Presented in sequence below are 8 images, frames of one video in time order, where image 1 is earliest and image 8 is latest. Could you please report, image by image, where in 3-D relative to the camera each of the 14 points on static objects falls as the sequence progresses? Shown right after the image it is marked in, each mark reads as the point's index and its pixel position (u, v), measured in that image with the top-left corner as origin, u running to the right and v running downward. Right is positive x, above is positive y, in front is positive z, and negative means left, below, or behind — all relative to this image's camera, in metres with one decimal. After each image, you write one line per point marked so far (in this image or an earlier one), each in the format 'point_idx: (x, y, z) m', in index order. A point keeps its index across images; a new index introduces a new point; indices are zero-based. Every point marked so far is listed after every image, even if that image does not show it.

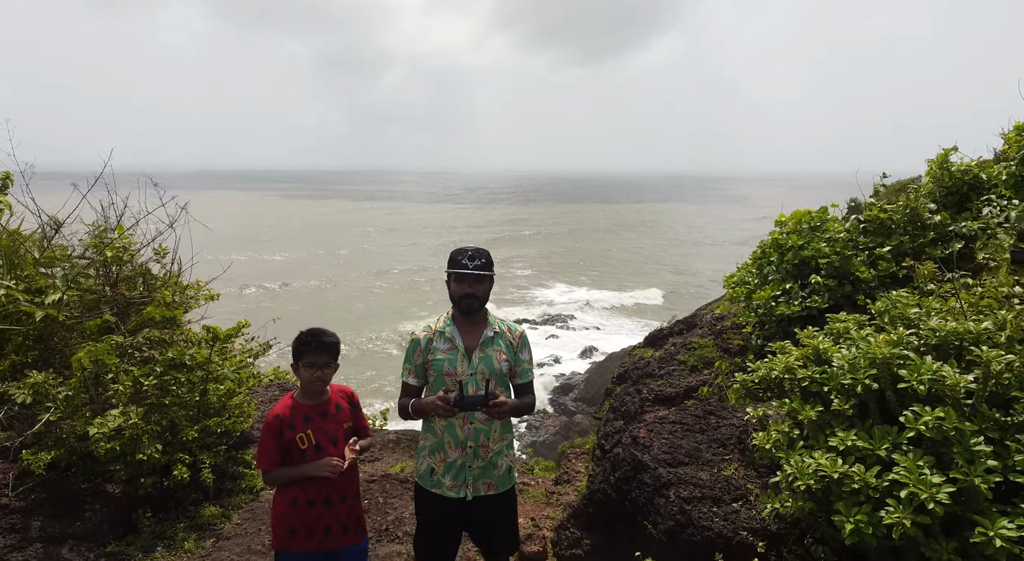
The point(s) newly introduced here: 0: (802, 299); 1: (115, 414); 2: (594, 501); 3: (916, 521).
0: (+1.5, -0.1, +3.1) m
1: (-2.0, -0.7, +3.0) m
2: (+0.4, -1.1, +3.0) m
3: (+1.3, -0.8, +2.0) m
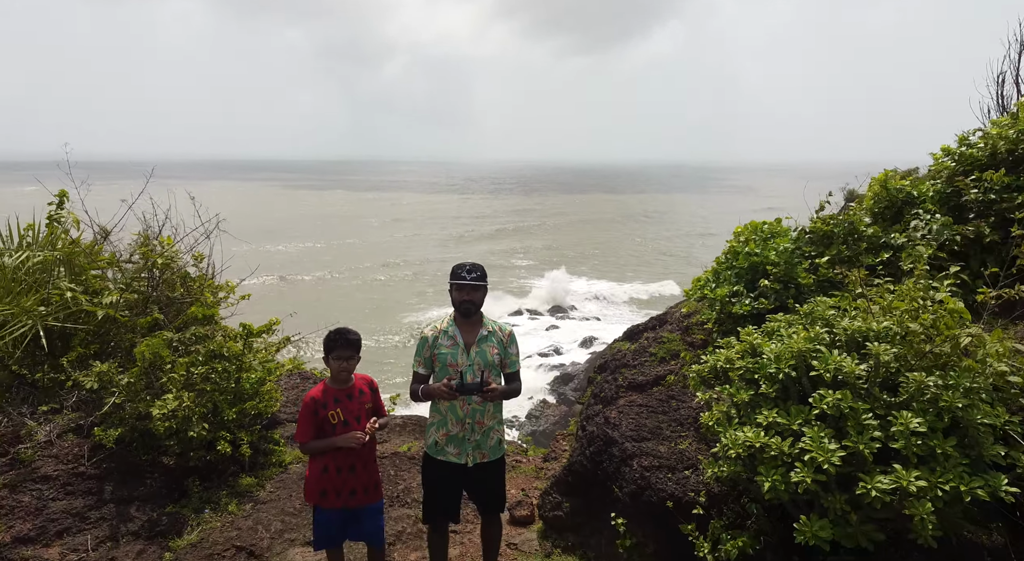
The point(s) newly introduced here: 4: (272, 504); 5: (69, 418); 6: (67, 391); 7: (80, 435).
0: (+1.5, -0.1, +3.7) m
1: (-2.0, -0.7, +3.5) m
2: (+0.4, -1.1, +3.5) m
3: (+1.3, -0.8, +2.5) m
4: (-1.4, -1.3, +3.6) m
5: (-2.6, -0.8, +3.6) m
6: (-2.7, -0.7, +3.7) m
7: (-2.5, -0.9, +3.5) m
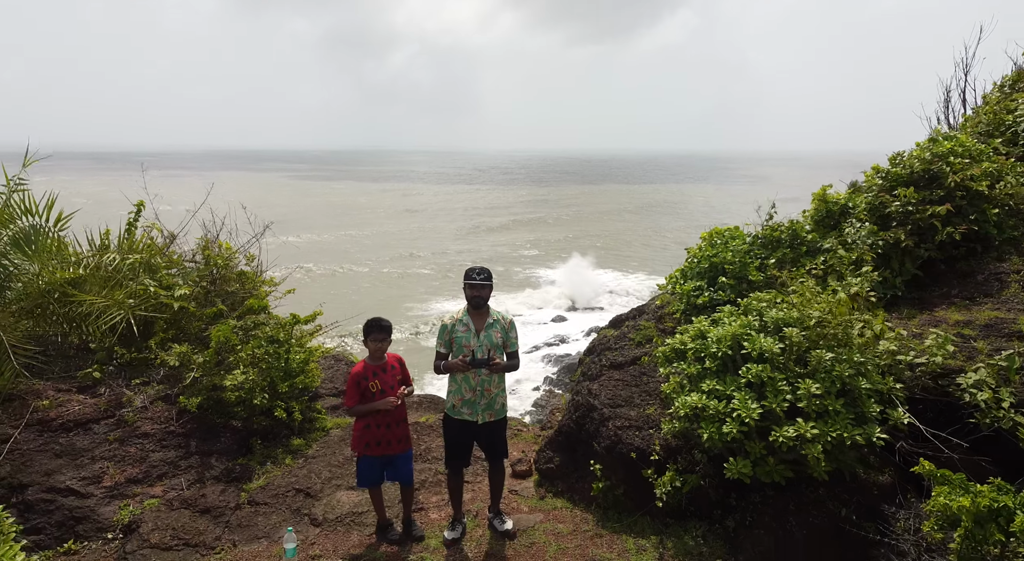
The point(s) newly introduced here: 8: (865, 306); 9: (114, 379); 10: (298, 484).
0: (+1.5, -0.1, +4.5) m
1: (-2.0, -0.7, +4.4) m
2: (+0.4, -1.1, +4.4) m
3: (+1.3, -0.8, +3.3) m
4: (-1.4, -1.3, +4.4) m
5: (-2.6, -0.8, +4.4) m
6: (-2.7, -0.7, +4.6) m
7: (-2.5, -0.9, +4.4) m
8: (+2.3, -0.2, +3.9) m
9: (-2.9, -0.7, +4.4) m
10: (-1.4, -1.4, +4.1) m
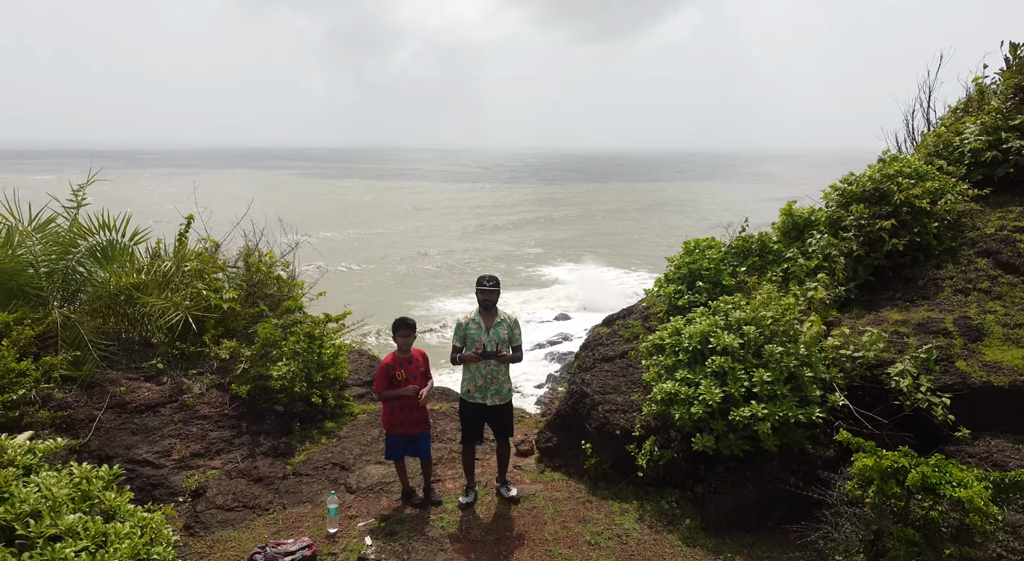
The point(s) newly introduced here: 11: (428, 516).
0: (+1.5, -0.1, +5.2) m
1: (-2.0, -0.7, +5.1) m
2: (+0.4, -1.1, +5.1) m
3: (+1.3, -0.9, +4.0) m
4: (-1.4, -1.3, +5.1) m
5: (-2.6, -0.8, +5.2) m
6: (-2.7, -0.7, +5.3) m
7: (-2.4, -0.9, +5.1) m
8: (+2.3, -0.2, +4.6) m
9: (-2.9, -0.8, +5.1) m
10: (-1.4, -1.4, +4.8) m
11: (-0.6, -1.6, +4.3) m
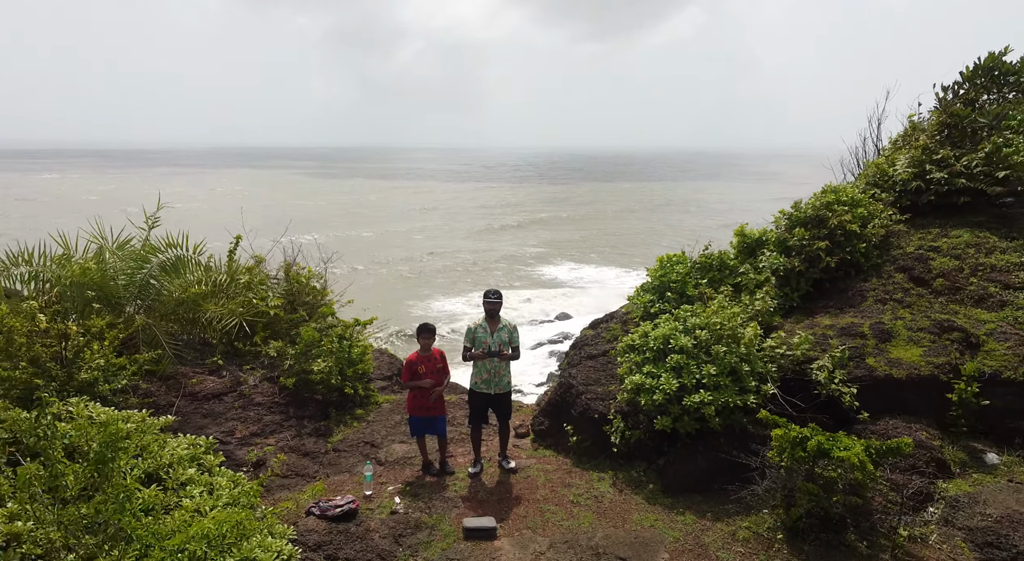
0: (+1.5, -0.3, +6.2) m
1: (-2.0, -0.8, +6.2) m
2: (+0.4, -1.3, +6.1) m
3: (+1.3, -1.0, +5.1) m
4: (-1.4, -1.4, +6.2) m
5: (-2.6, -0.9, +6.2) m
6: (-2.7, -0.8, +6.3) m
7: (-2.4, -1.0, +6.1) m
8: (+2.3, -0.3, +5.6) m
9: (-2.9, -0.9, +6.2) m
10: (-1.4, -1.5, +5.9) m
11: (-0.6, -1.8, +5.3) m
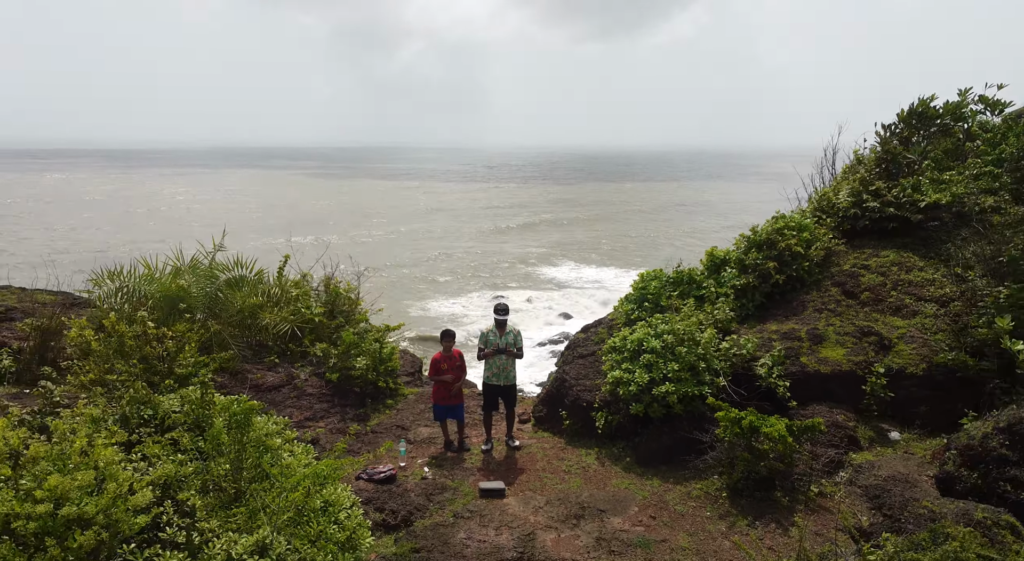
0: (+1.6, -0.4, +7.5) m
1: (-1.9, -1.0, +7.5) m
2: (+0.5, -1.4, +7.4) m
3: (+1.3, -1.1, +6.3) m
4: (-1.3, -1.6, +7.5) m
5: (-2.5, -1.1, +7.5) m
6: (-2.6, -1.0, +7.7) m
7: (-2.4, -1.2, +7.4) m
8: (+2.4, -0.5, +6.9) m
9: (-2.8, -1.0, +7.5) m
10: (-1.4, -1.7, +7.2) m
11: (-0.5, -1.9, +6.6) m
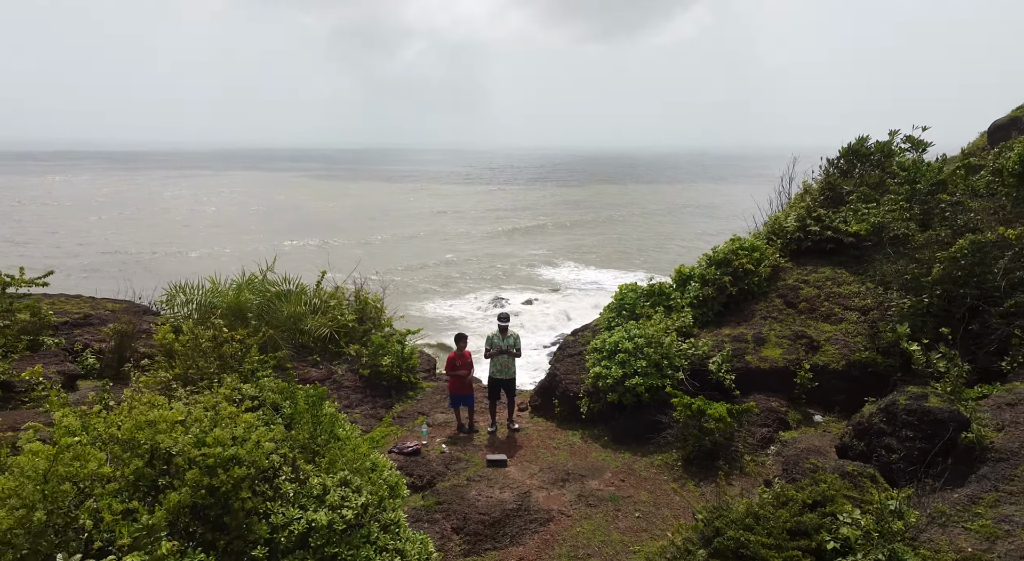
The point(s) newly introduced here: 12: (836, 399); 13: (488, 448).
0: (+1.6, -0.6, +9.0) m
1: (-1.9, -1.2, +9.0) m
2: (+0.5, -1.6, +9.0) m
3: (+1.3, -1.3, +7.9) m
4: (-1.3, -1.8, +9.0) m
5: (-2.5, -1.3, +9.1) m
6: (-2.6, -1.1, +9.2) m
7: (-2.4, -1.4, +9.0) m
8: (+2.4, -0.7, +8.5) m
9: (-2.8, -1.2, +9.0) m
10: (-1.3, -1.9, +8.7) m
11: (-0.5, -2.1, +8.1) m
12: (+4.1, -1.5, +7.6) m
13: (-0.3, -2.2, +7.8) m
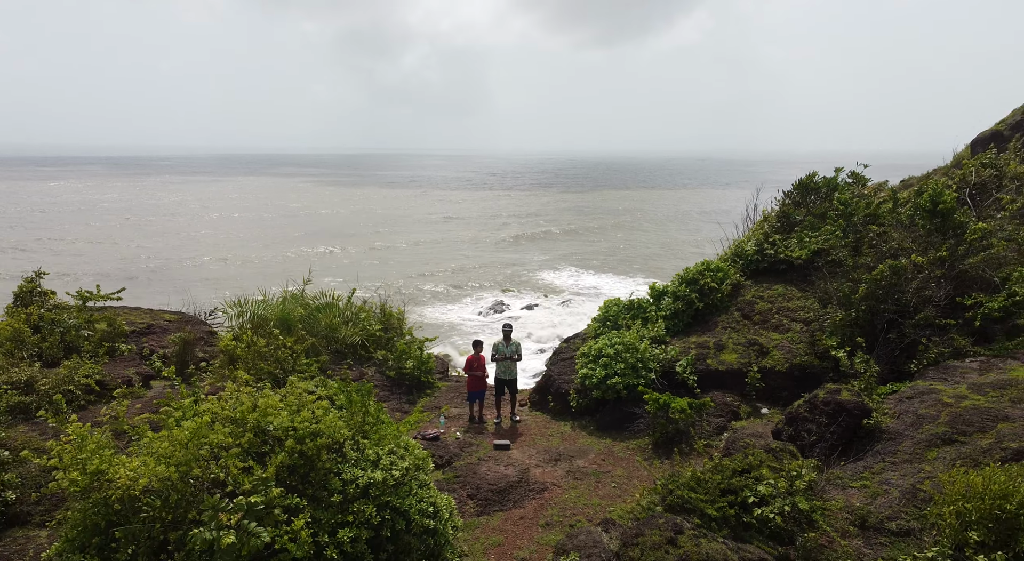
0: (+1.6, -0.9, +10.7) m
1: (-1.9, -1.4, +10.7) m
2: (+0.5, -1.9, +10.6) m
3: (+1.4, -1.6, +9.6) m
4: (-1.3, -2.1, +10.7) m
5: (-2.5, -1.6, +10.8) m
6: (-2.6, -1.4, +10.9) m
7: (-2.3, -1.7, +10.7) m
8: (+2.4, -0.9, +10.2) m
9: (-2.8, -1.5, +10.8) m
10: (-1.3, -2.2, +10.4) m
11: (-0.5, -2.4, +9.8) m
12: (+4.1, -1.8, +9.3) m
13: (-0.3, -2.4, +9.5) m
